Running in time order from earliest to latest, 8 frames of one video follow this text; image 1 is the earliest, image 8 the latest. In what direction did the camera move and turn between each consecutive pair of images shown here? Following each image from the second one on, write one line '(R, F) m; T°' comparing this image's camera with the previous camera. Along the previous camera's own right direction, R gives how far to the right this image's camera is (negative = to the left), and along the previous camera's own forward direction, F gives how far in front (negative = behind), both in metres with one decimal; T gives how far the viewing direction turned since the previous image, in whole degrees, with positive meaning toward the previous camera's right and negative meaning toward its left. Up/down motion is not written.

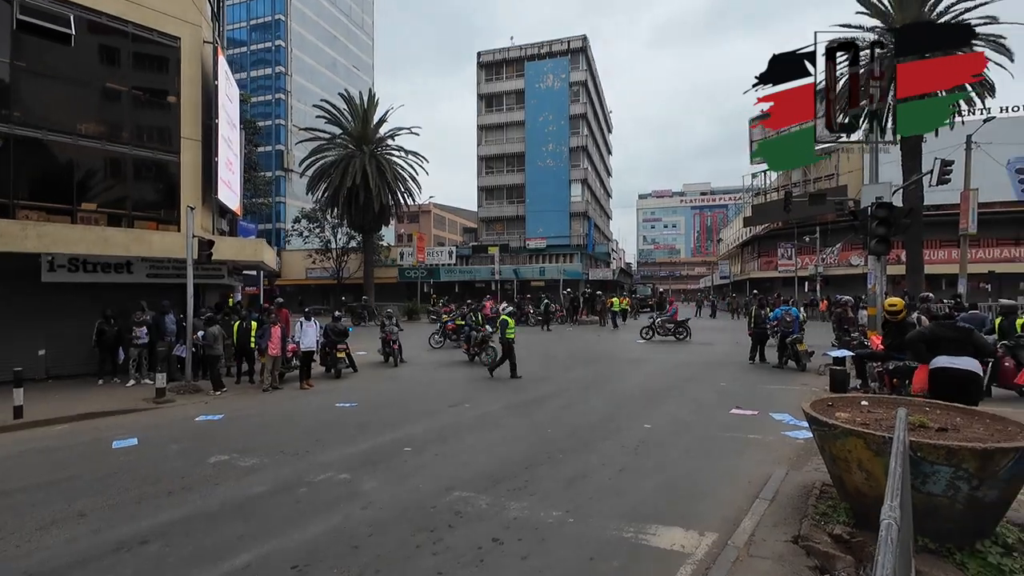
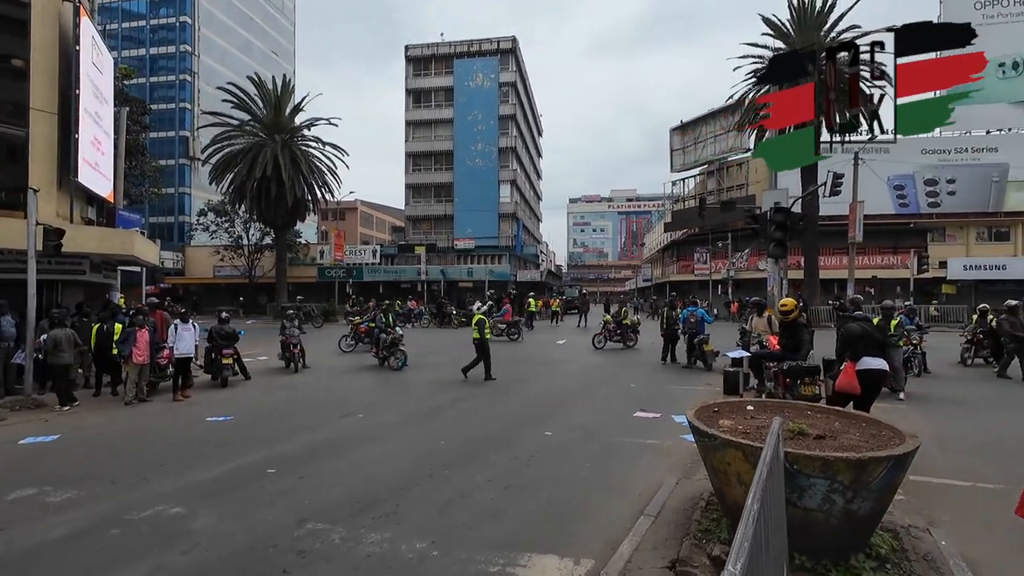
(+0.6, +0.6) m; +8°
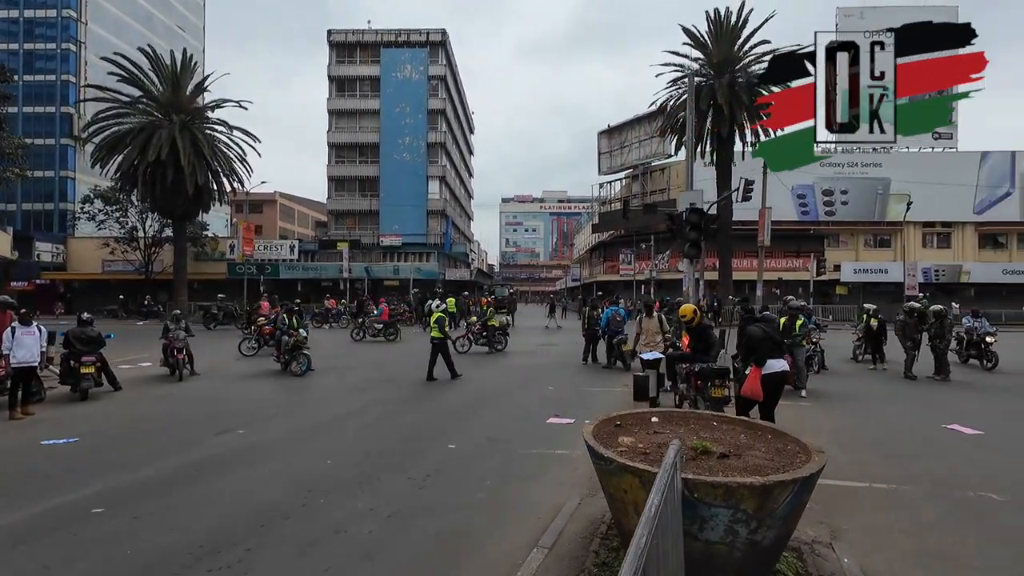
(+0.5, +0.6) m; +8°
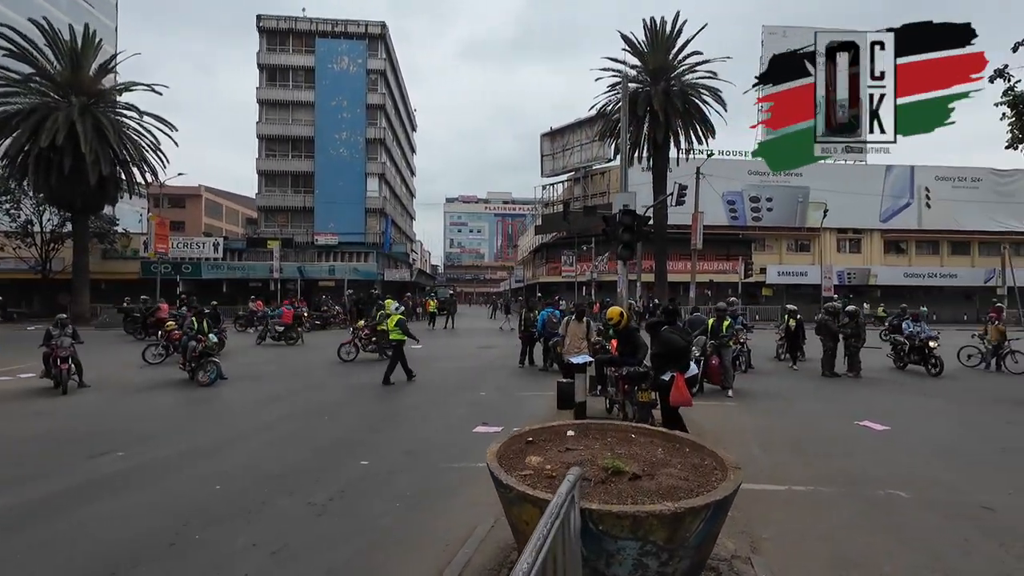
(+0.3, +0.4) m; +6°
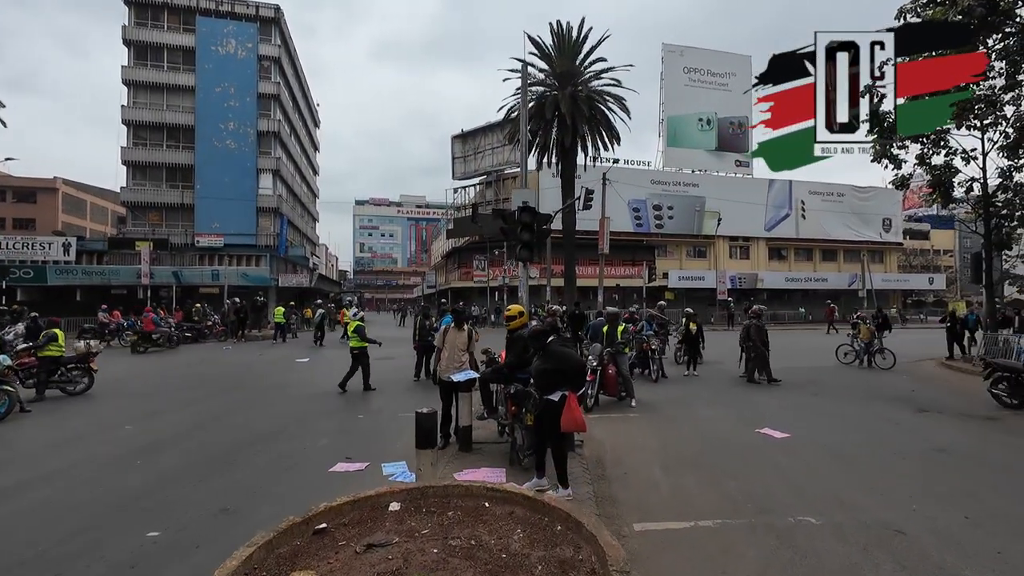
(+0.6, +1.2) m; +10°
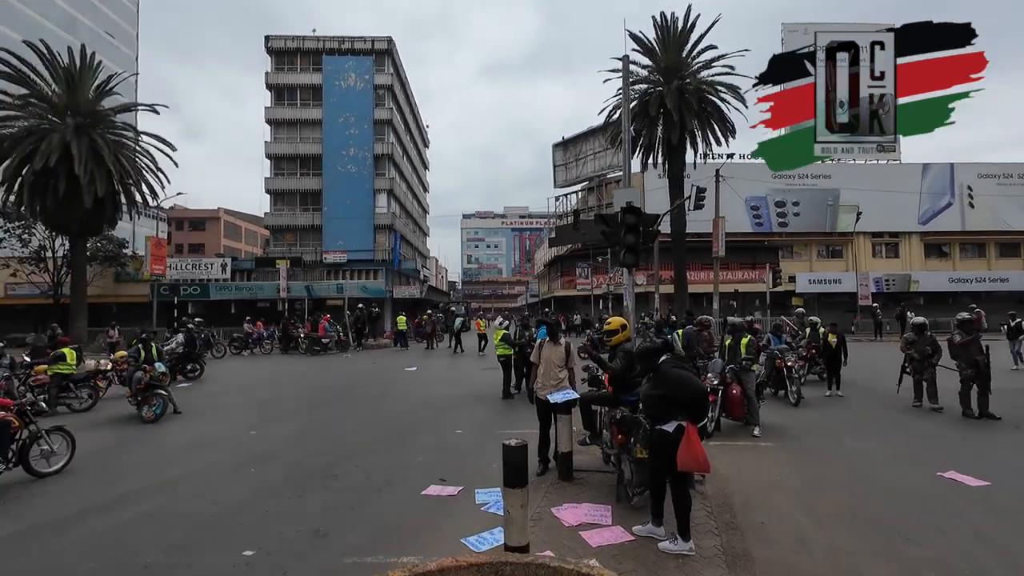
(0.0, +0.6) m; -12°
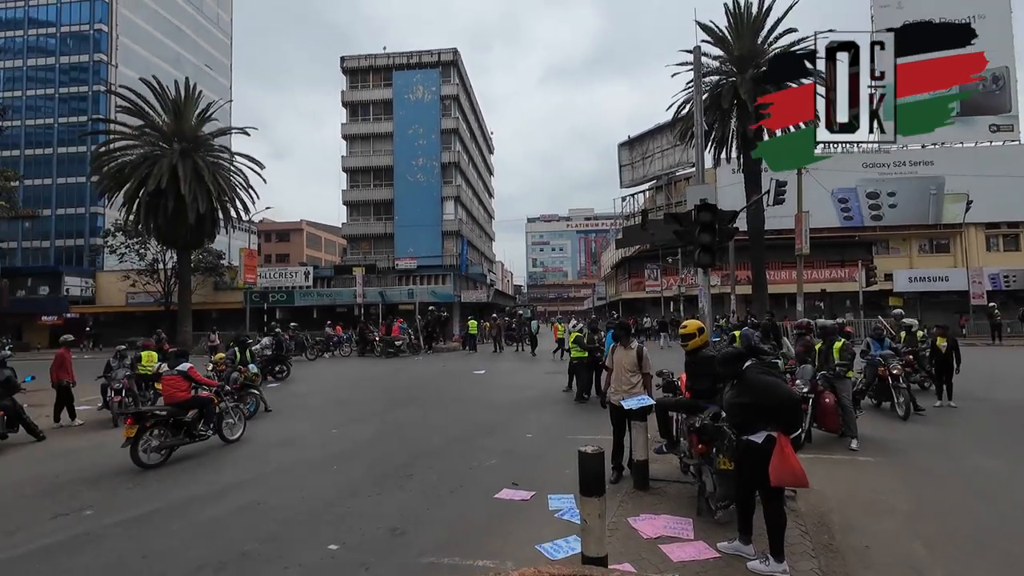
(-0.1, +0.1) m; -8°
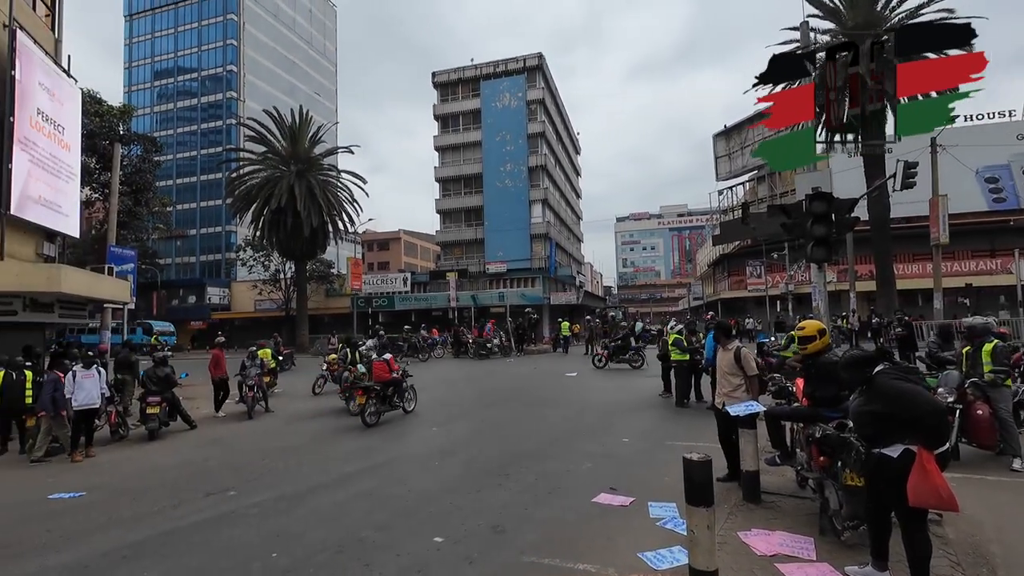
(-0.1, 0.0) m; -11°
